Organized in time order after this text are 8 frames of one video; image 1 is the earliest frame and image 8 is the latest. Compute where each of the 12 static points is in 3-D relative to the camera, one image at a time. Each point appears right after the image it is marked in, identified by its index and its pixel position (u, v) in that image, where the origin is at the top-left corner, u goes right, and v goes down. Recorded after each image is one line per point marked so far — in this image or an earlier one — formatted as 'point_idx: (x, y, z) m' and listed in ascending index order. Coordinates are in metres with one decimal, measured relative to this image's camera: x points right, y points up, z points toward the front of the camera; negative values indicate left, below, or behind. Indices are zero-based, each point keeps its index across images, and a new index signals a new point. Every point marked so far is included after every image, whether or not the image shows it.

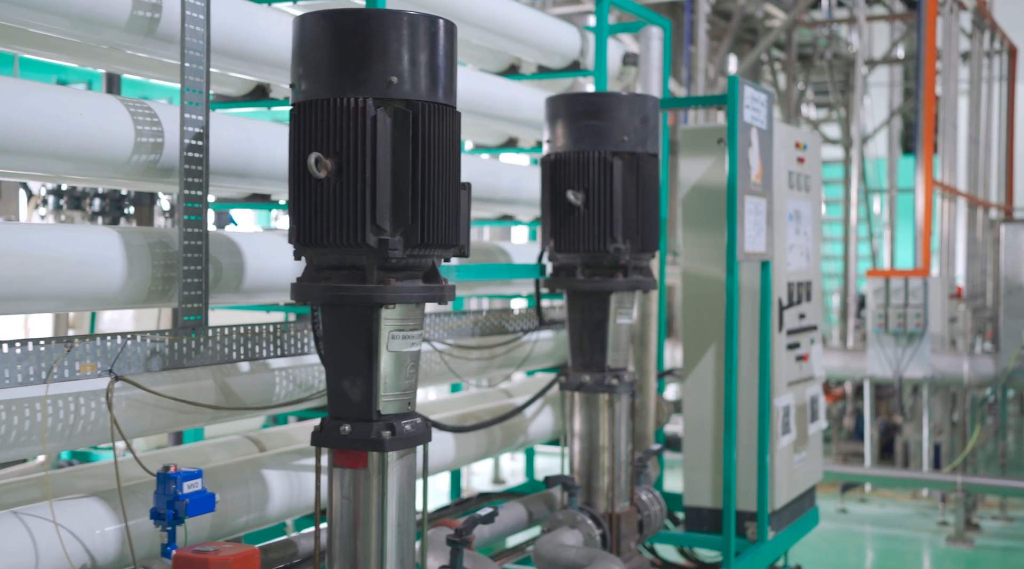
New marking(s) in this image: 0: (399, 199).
0: (-0.3, +0.2, +2.7) m
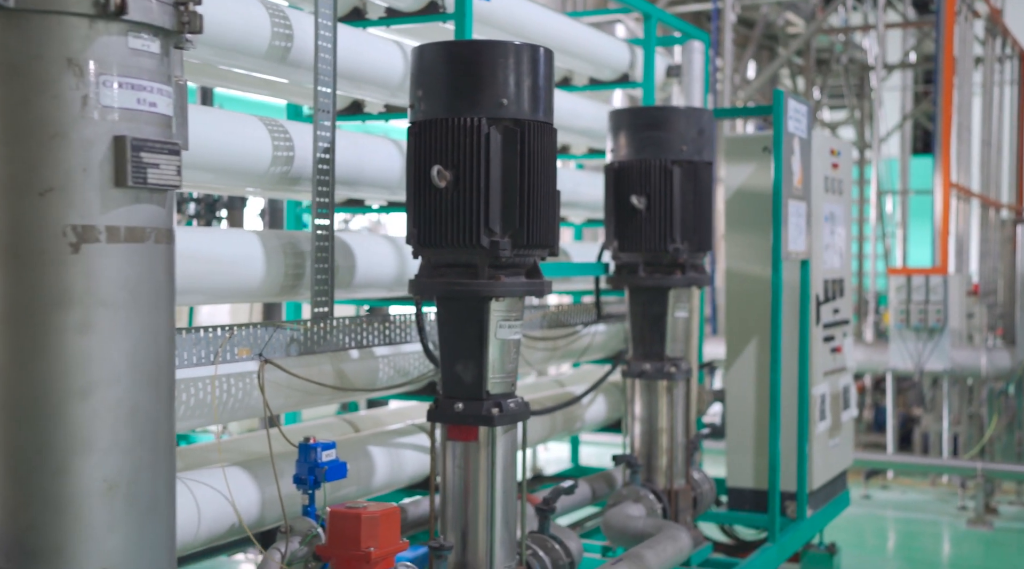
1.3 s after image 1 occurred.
0: (0.0, +0.2, +3.1) m
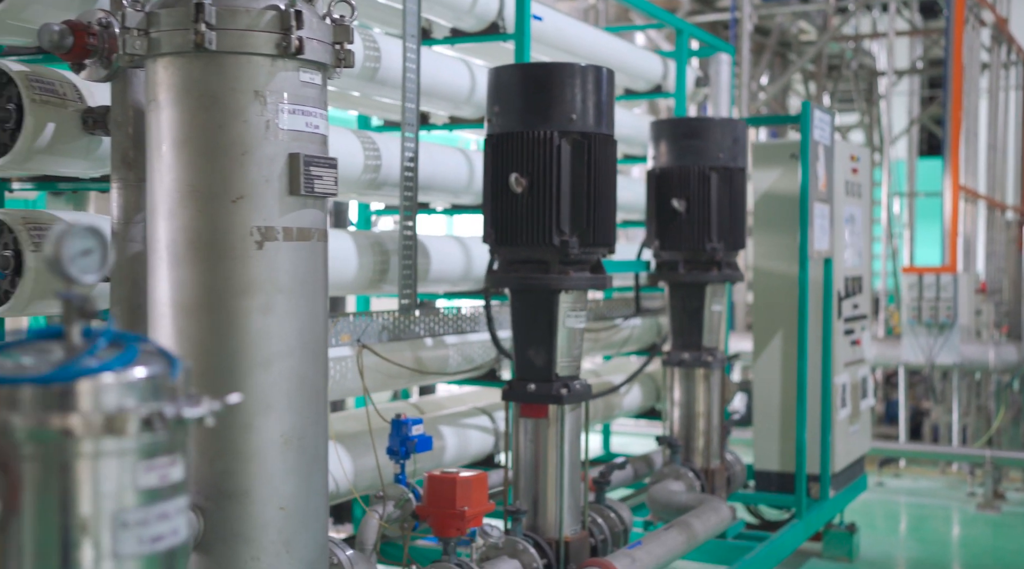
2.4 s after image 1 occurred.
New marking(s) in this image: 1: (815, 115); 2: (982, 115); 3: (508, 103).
0: (+0.2, +0.2, +3.5) m
1: (+1.3, +0.7, +5.3) m
2: (+4.6, +1.7, +11.9) m
3: (0.0, +0.5, +3.5) m
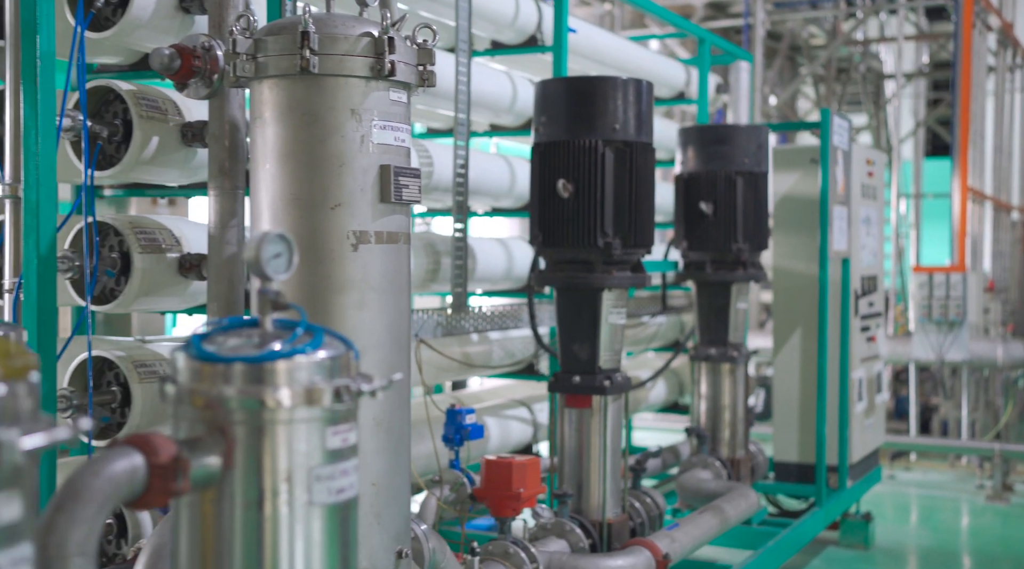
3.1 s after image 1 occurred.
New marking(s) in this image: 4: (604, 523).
0: (+0.3, +0.2, +3.7) m
1: (+1.5, +0.7, +5.5) m
2: (+4.8, +1.7, +12.1) m
3: (+0.1, +0.5, +3.8) m
4: (+0.3, -0.8, +3.8) m
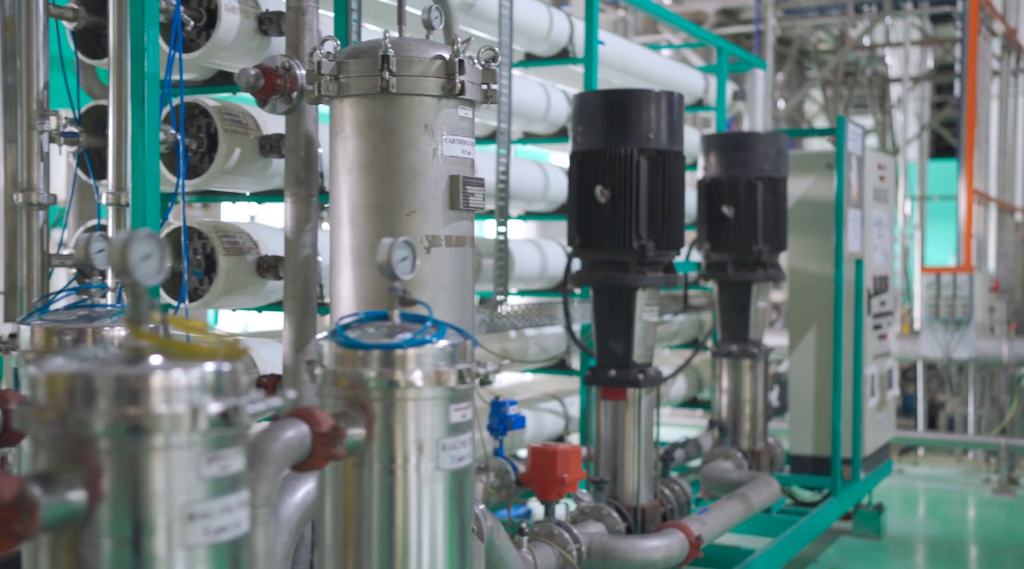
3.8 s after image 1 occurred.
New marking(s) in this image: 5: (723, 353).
0: (+0.5, +0.2, +4.0) m
1: (+1.6, +0.7, +5.8) m
2: (+5.0, +1.7, +12.4) m
3: (+0.3, +0.5, +4.0) m
4: (+0.4, -0.8, +4.1) m
5: (+0.9, -0.3, +5.4) m
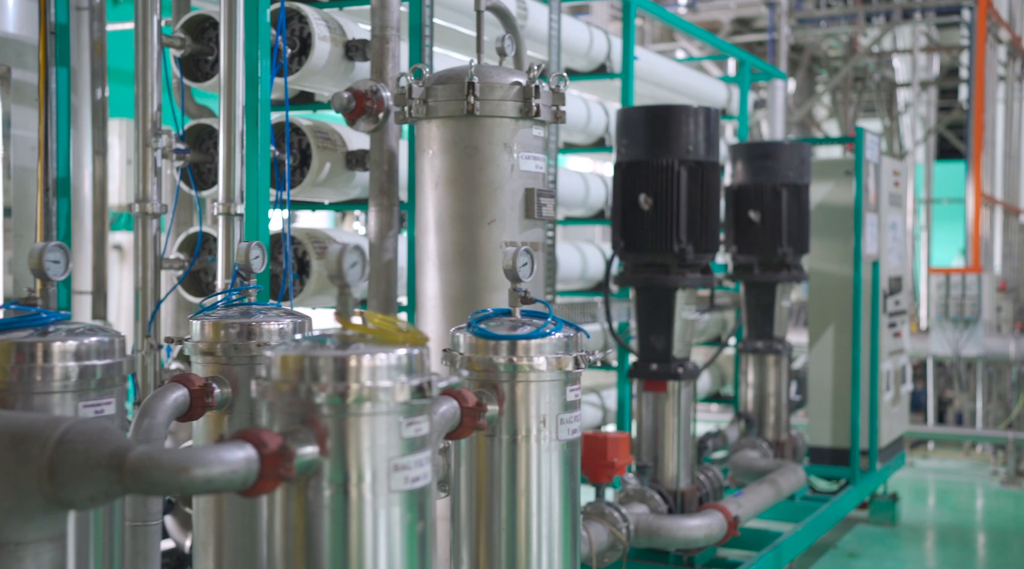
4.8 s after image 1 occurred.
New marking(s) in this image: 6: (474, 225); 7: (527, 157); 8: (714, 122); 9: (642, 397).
0: (+0.6, +0.2, +4.3) m
1: (+1.8, +0.7, +6.1) m
2: (+5.1, +1.7, +12.7) m
3: (+0.4, +0.5, +4.3) m
4: (+0.6, -0.8, +4.4) m
5: (+1.1, -0.3, +5.7) m
6: (-0.1, +0.2, +3.1) m
7: (0.0, +0.3, +3.1) m
8: (+0.7, +0.6, +4.4) m
9: (+0.5, -0.4, +4.5) m
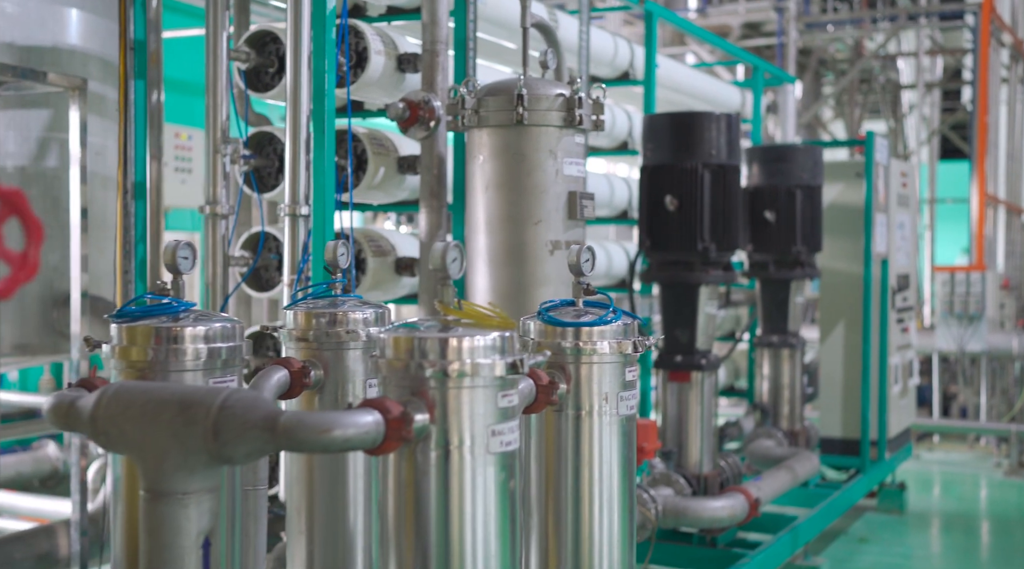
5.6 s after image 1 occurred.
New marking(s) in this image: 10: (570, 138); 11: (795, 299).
0: (+0.8, +0.2, +4.6) m
1: (+1.9, +0.8, +6.4) m
2: (+5.3, +1.7, +13.0) m
3: (+0.6, +0.5, +4.6) m
4: (+0.7, -0.7, +4.7) m
5: (+1.3, -0.3, +6.0) m
6: (0.0, +0.2, +3.3) m
7: (+0.2, +0.3, +3.4) m
8: (+0.9, +0.6, +4.6) m
9: (+0.6, -0.4, +4.7) m
10: (+0.2, +0.4, +3.4) m
11: (+1.4, -0.1, +6.0) m
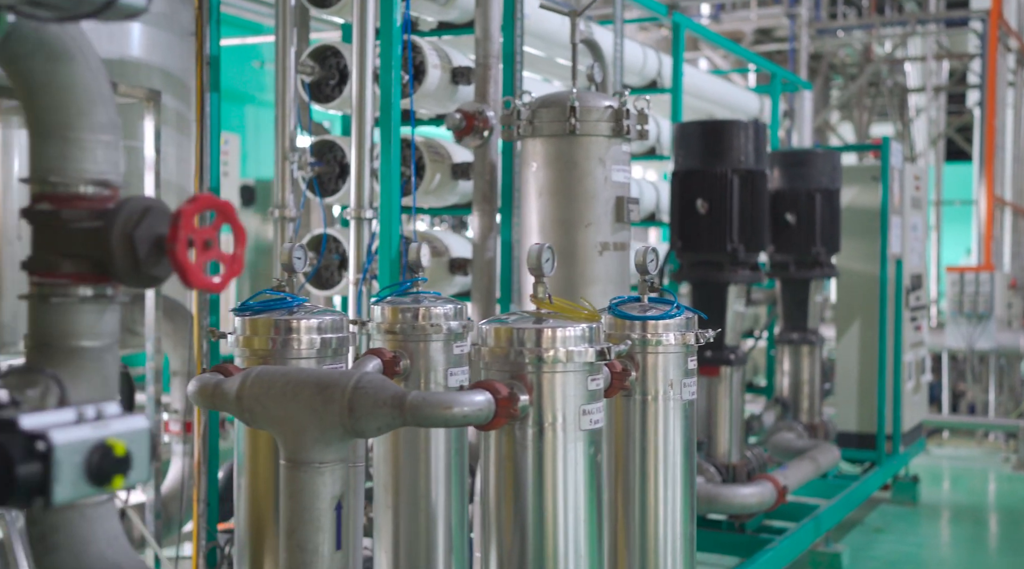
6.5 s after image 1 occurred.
0: (+0.9, +0.2, +4.8) m
1: (+2.1, +0.8, +6.6) m
2: (+5.4, +1.7, +13.2) m
3: (+0.7, +0.6, +4.9) m
4: (+0.9, -0.7, +4.9) m
5: (+1.4, -0.3, +6.2) m
6: (+0.2, +0.2, +3.6) m
7: (+0.3, +0.3, +3.6) m
8: (+1.0, +0.6, +4.9) m
9: (+0.8, -0.4, +5.0) m
10: (+0.3, +0.4, +3.6) m
11: (+1.6, -0.1, +6.2) m
